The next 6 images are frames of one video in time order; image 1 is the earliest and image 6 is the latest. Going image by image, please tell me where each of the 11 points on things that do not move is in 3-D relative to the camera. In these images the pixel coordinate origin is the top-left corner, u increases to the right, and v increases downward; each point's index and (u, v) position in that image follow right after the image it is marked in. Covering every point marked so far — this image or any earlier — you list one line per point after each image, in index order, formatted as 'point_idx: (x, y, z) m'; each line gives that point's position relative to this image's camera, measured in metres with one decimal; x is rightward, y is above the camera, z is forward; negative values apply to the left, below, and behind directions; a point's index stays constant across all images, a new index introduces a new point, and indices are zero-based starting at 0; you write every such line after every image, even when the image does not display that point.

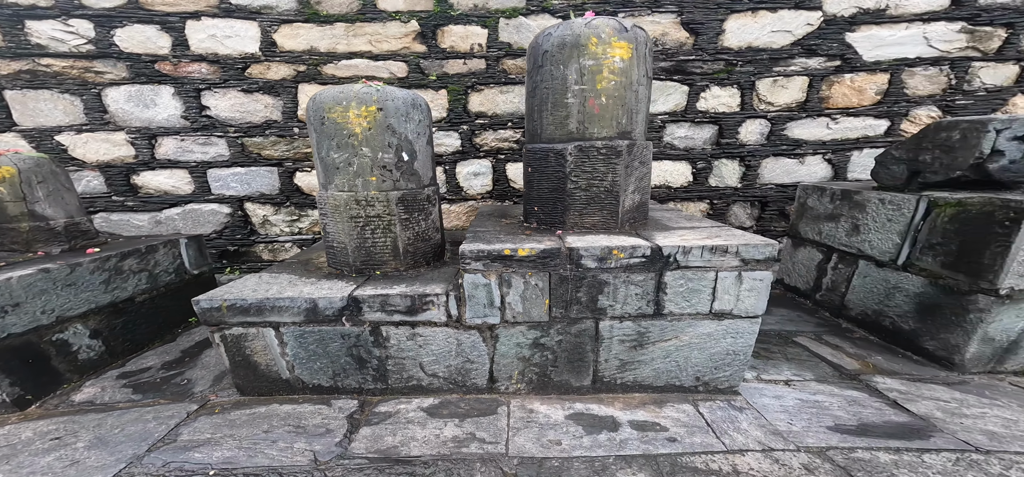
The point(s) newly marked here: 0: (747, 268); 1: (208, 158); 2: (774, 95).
0: (+0.9, -0.1, +1.4) m
1: (-2.1, +0.6, +2.6) m
2: (+2.3, +1.3, +3.3) m
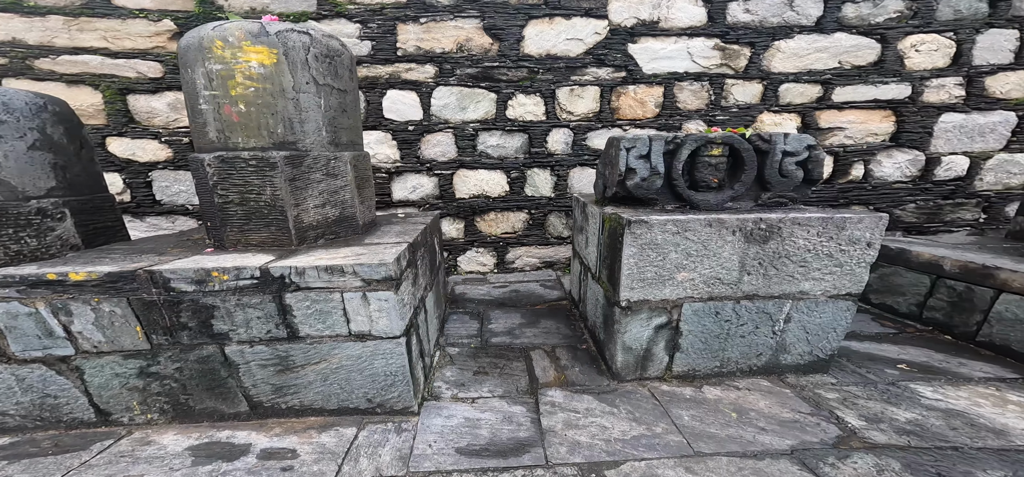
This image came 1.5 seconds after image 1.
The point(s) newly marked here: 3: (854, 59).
0: (-0.6, -0.2, +1.4) m
1: (-3.8, +0.5, +2.2) m
2: (+0.6, +1.2, +3.4) m
3: (+3.1, +1.6, +3.3) m
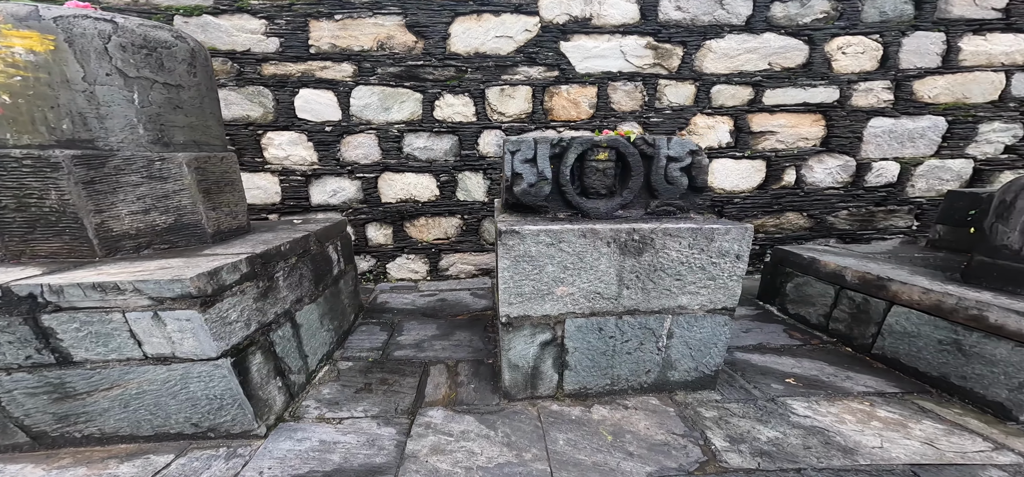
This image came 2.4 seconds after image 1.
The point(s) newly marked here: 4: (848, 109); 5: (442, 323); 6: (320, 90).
0: (-1.2, -0.2, +1.2) m
1: (-4.4, +0.4, +2.0) m
2: (-0.1, +1.1, +3.3) m
3: (+2.4, +1.5, +3.2) m
4: (+3.0, +1.1, +3.3) m
5: (-0.6, -0.7, +3.0) m
6: (-1.6, +1.2, +3.1) m
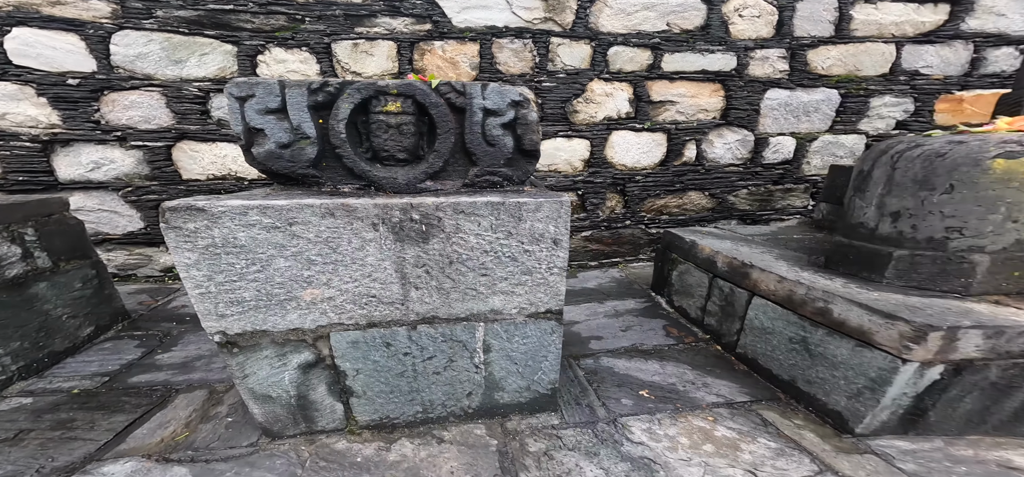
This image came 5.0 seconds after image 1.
0: (-2.0, -0.2, +0.5) m
1: (-5.3, +0.4, +0.8) m
2: (-1.2, +1.2, +2.6) m
3: (+1.3, +1.7, +2.8) m
4: (+1.9, +1.3, +2.9) m
5: (-1.6, -0.6, +2.3) m
6: (-2.7, +1.2, +2.2) m
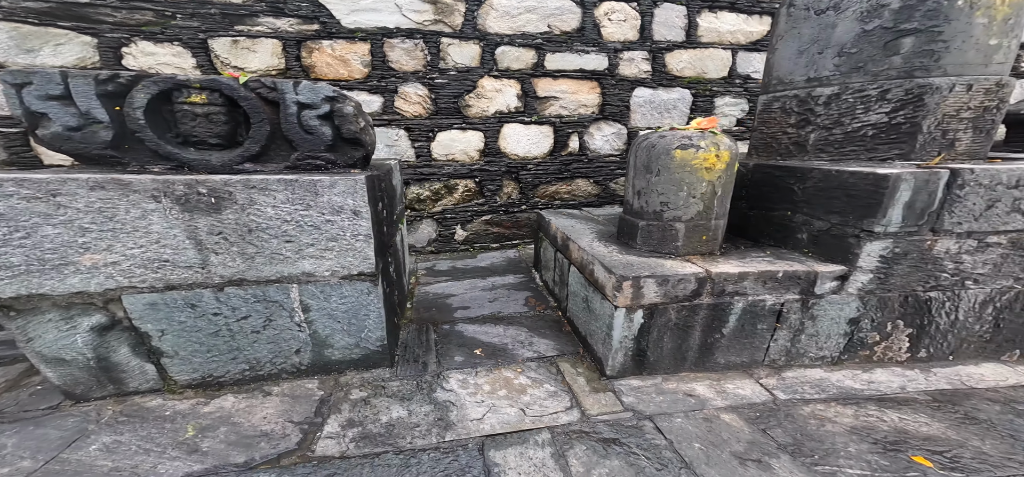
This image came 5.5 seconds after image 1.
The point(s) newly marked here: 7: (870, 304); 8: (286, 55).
0: (-2.6, -0.2, +0.5) m
1: (-5.9, +0.4, +0.5) m
2: (-2.0, +1.3, +2.7) m
3: (+0.4, +1.8, +3.1) m
4: (+0.9, +1.4, +3.3) m
5: (-2.4, -0.5, +2.3) m
6: (-3.5, +1.3, +2.1) m
7: (+1.4, -0.3, +1.5) m
8: (-1.7, +1.4, +2.7) m
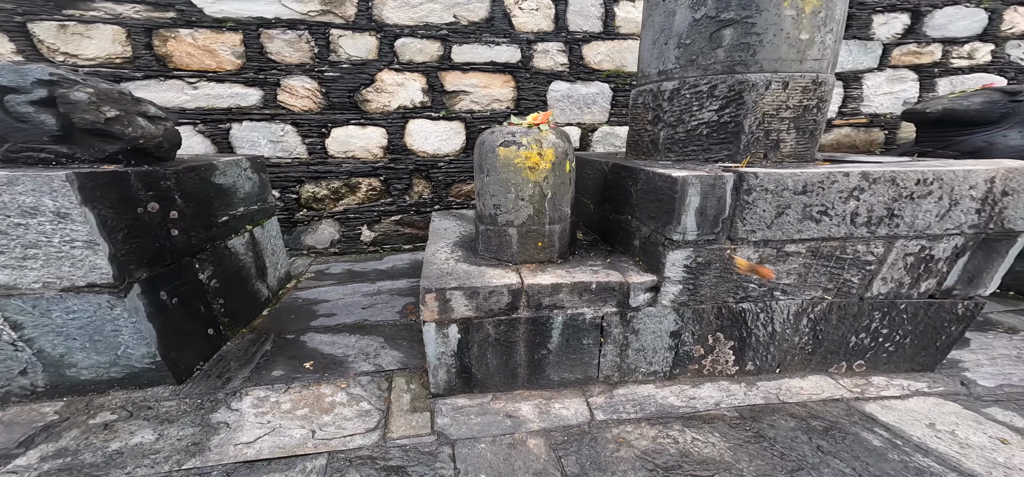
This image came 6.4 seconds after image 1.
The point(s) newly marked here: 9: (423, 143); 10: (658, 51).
0: (-3.4, -0.2, +0.3) m
1: (-6.7, +0.3, +0.1) m
2: (-2.8, +1.3, +2.5) m
3: (-0.4, +1.8, +3.0) m
4: (+0.1, +1.4, +3.1) m
5: (-3.2, -0.5, +2.1) m
6: (-4.2, +1.3, +1.8) m
7: (+0.7, -0.3, +1.4) m
8: (-2.5, +1.4, +2.5) m
9: (-0.8, +0.8, +3.2) m
10: (+0.6, +0.8, +1.6) m
